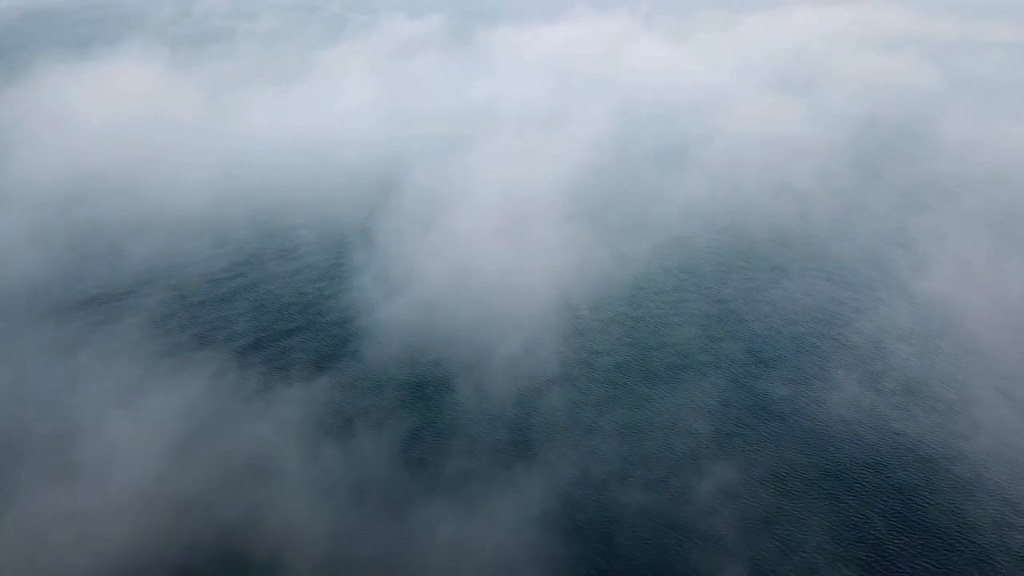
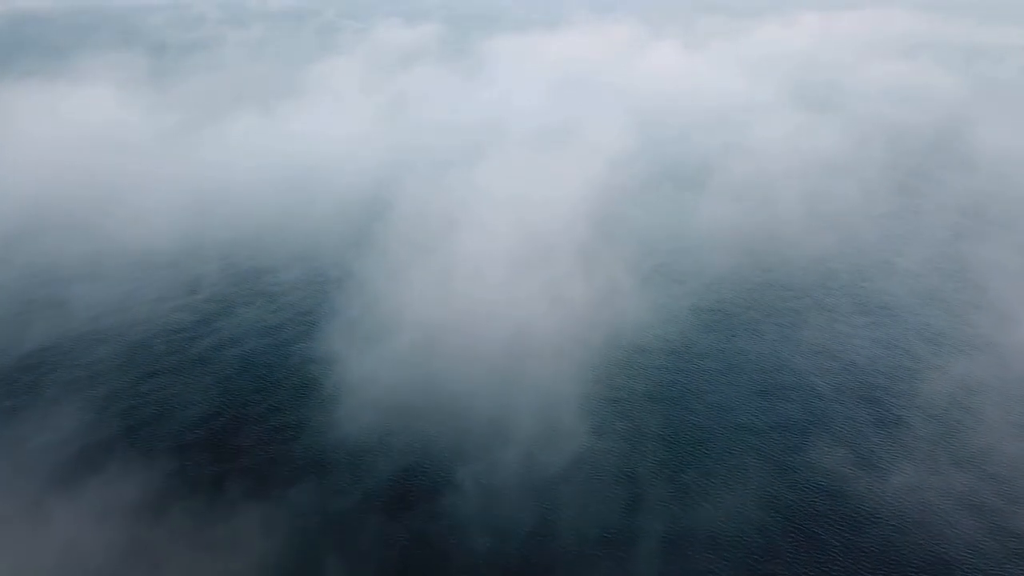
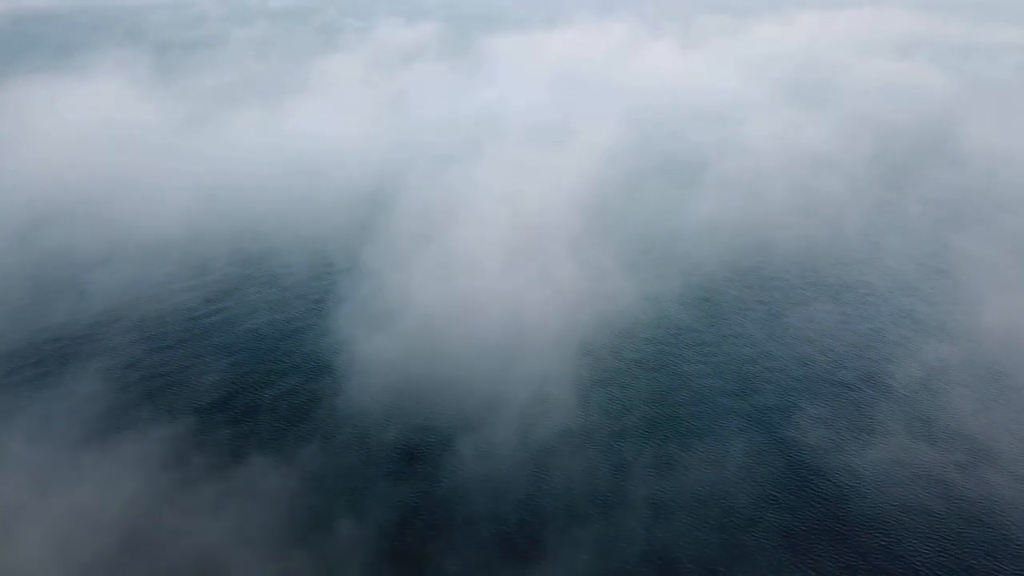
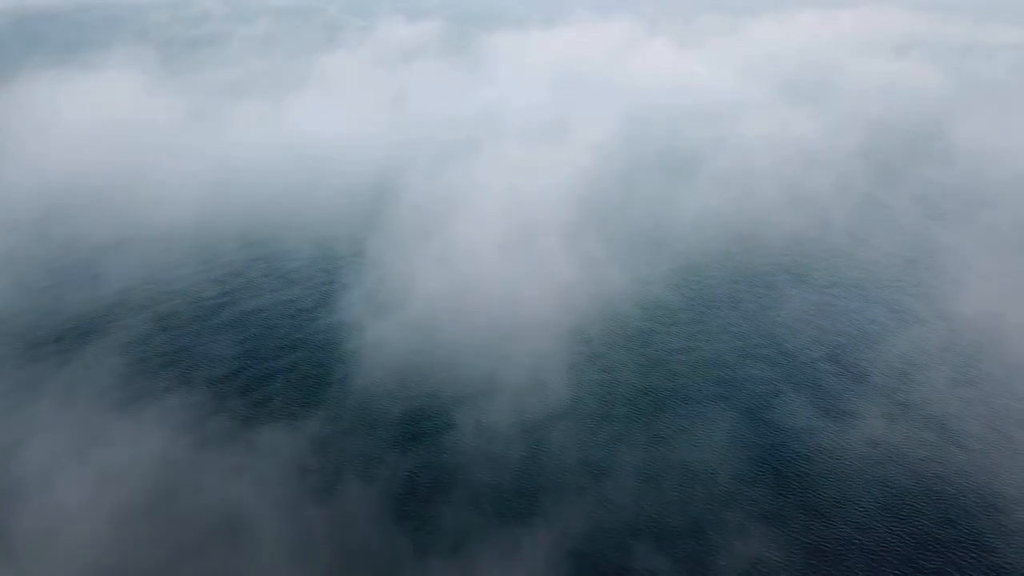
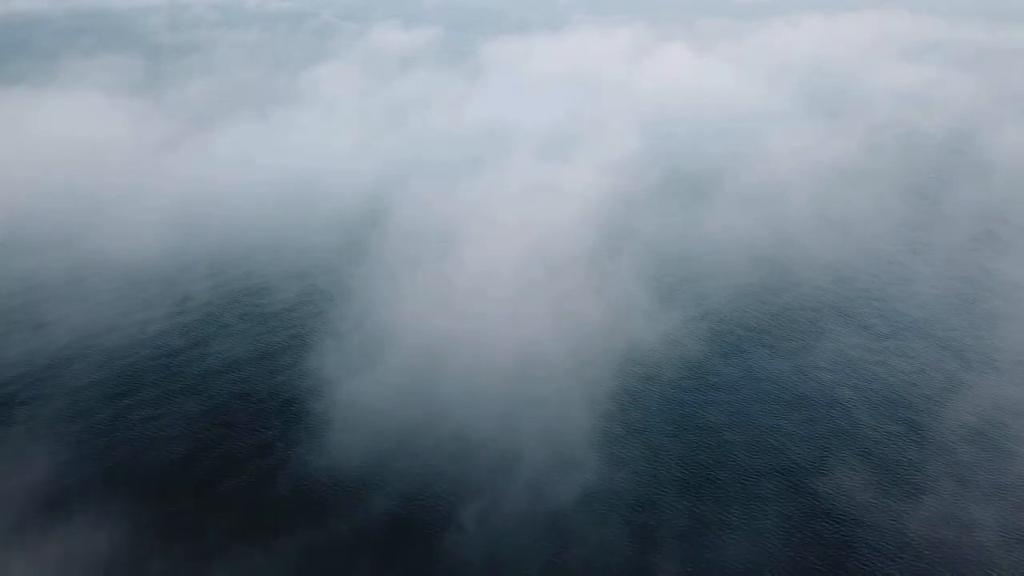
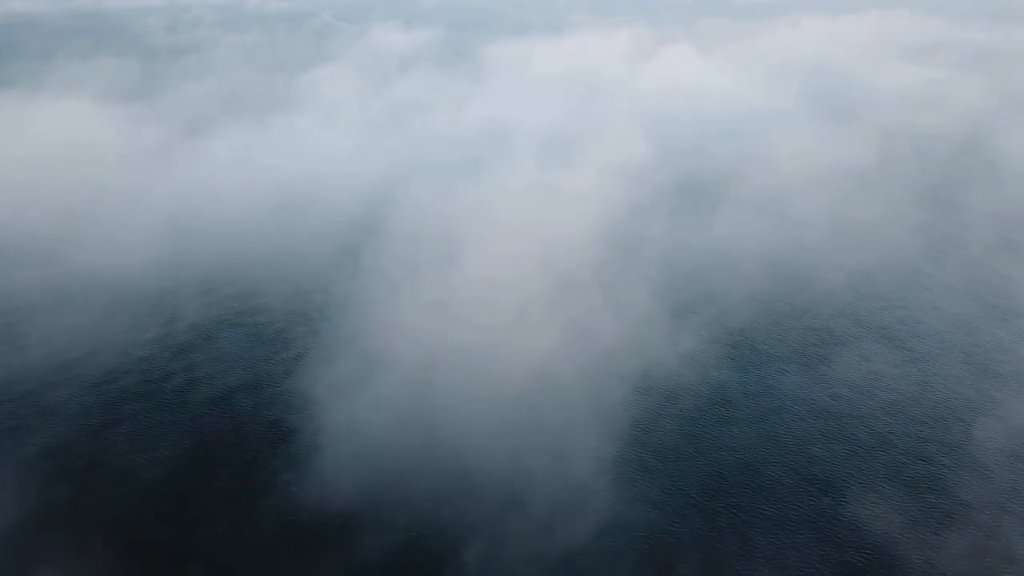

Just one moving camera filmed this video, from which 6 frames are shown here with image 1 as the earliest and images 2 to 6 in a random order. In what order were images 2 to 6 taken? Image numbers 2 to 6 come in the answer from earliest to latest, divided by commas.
4, 3, 2, 5, 6
